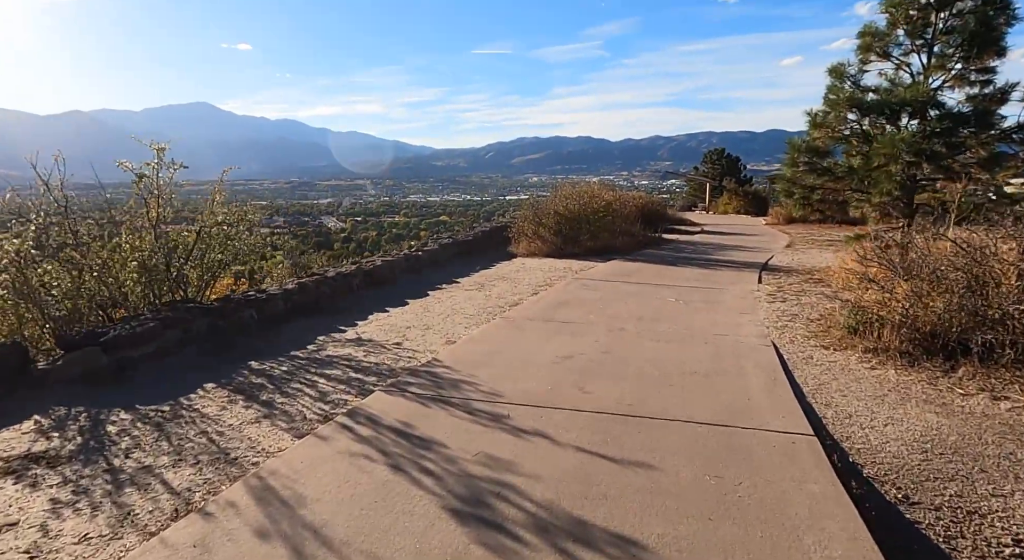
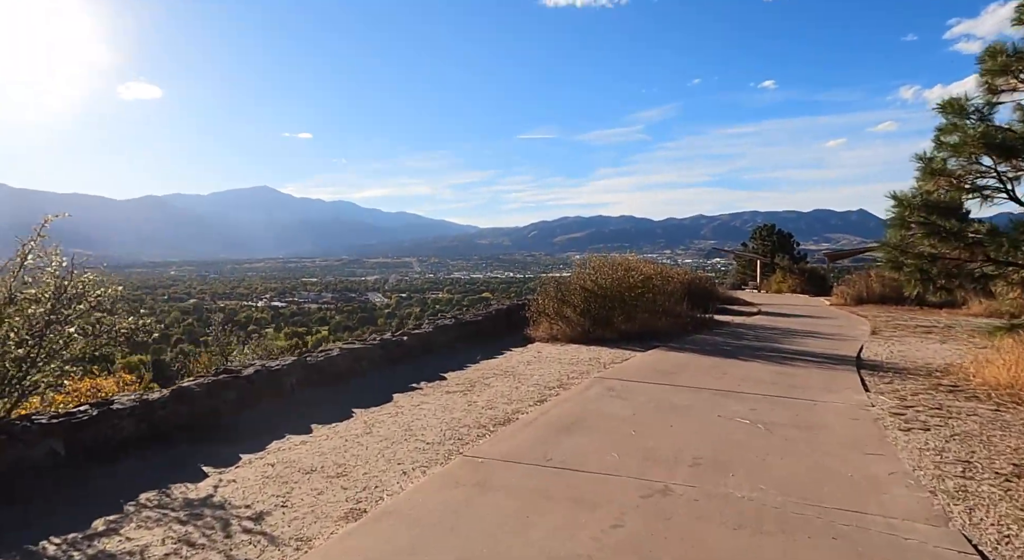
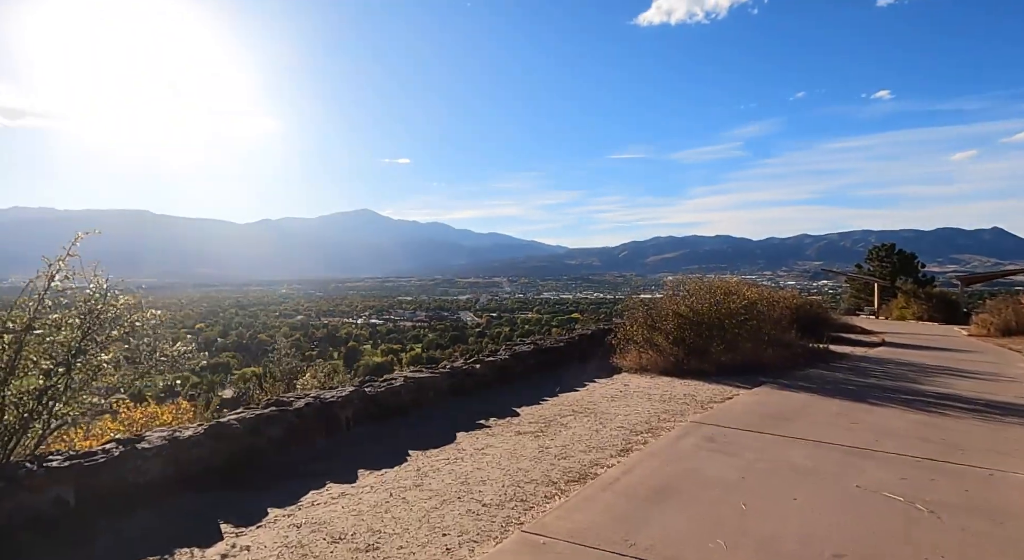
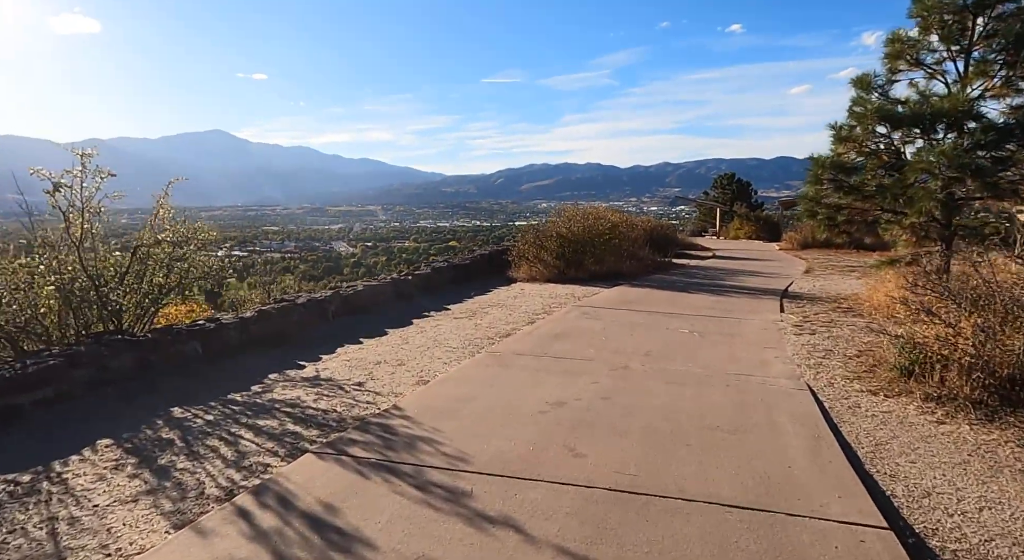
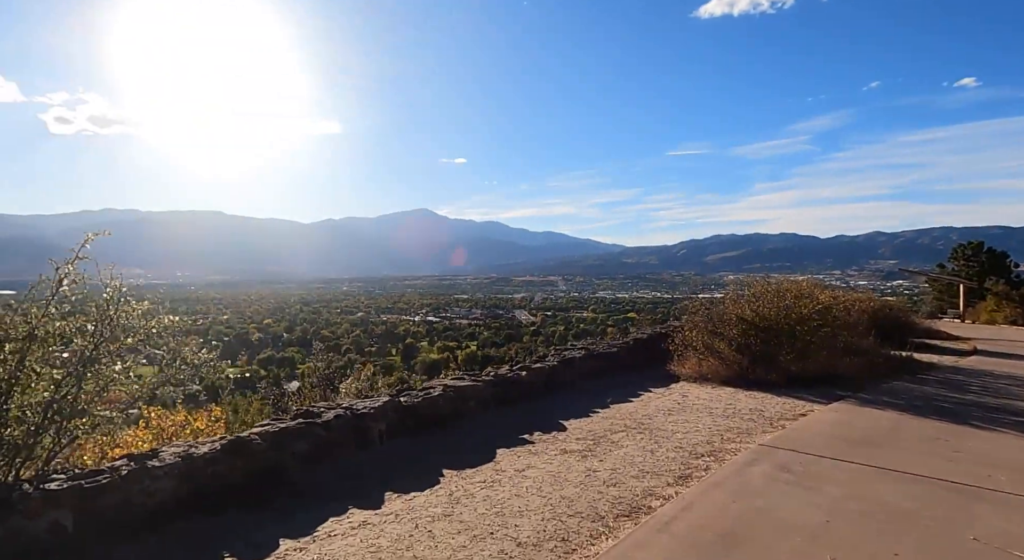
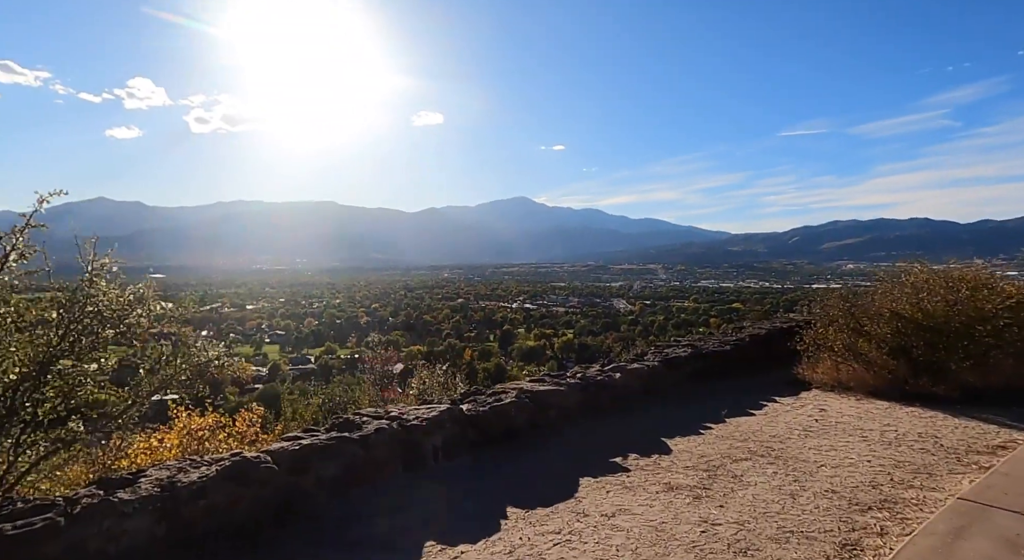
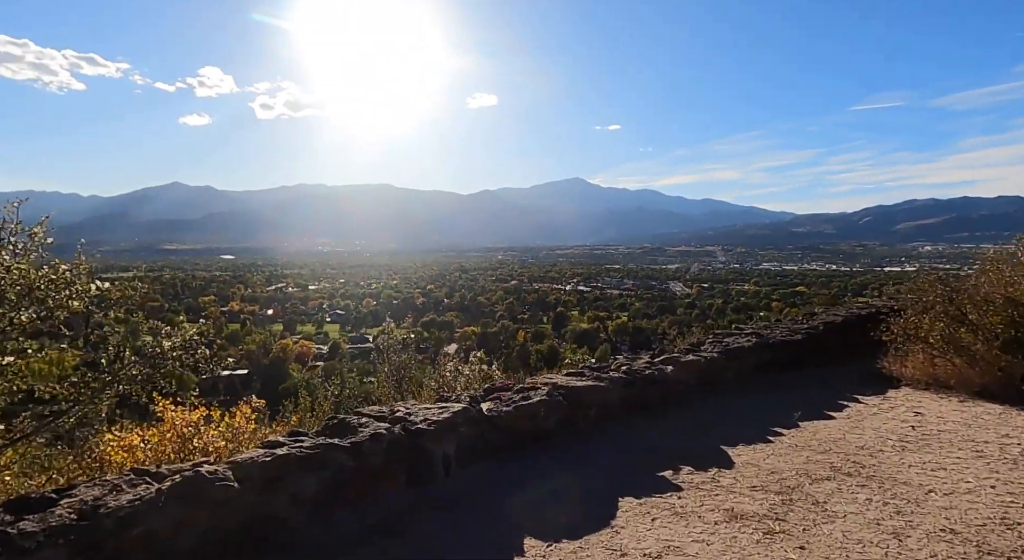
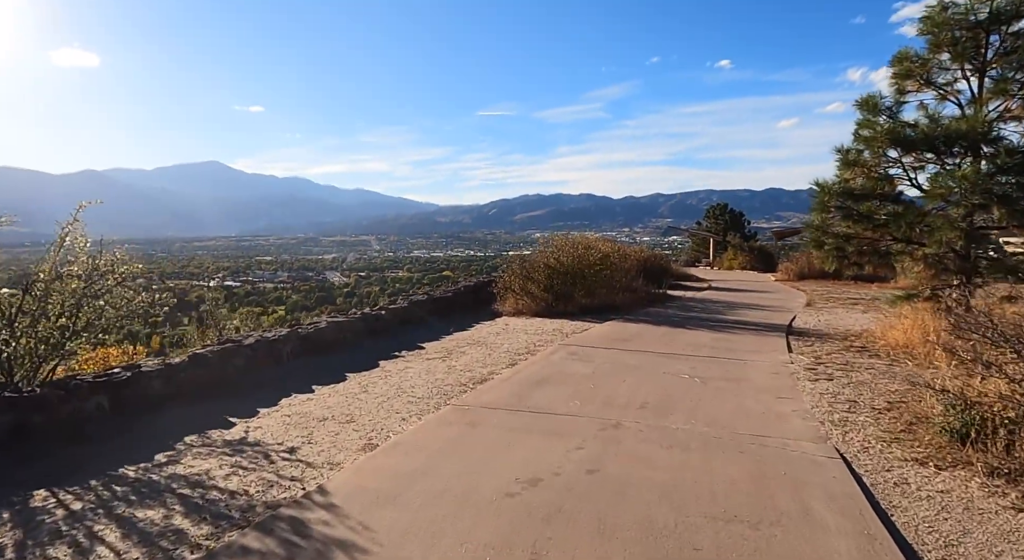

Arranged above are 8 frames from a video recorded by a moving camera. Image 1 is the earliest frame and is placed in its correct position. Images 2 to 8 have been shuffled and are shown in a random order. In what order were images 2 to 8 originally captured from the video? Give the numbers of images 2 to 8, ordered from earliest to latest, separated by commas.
4, 8, 2, 3, 5, 6, 7
